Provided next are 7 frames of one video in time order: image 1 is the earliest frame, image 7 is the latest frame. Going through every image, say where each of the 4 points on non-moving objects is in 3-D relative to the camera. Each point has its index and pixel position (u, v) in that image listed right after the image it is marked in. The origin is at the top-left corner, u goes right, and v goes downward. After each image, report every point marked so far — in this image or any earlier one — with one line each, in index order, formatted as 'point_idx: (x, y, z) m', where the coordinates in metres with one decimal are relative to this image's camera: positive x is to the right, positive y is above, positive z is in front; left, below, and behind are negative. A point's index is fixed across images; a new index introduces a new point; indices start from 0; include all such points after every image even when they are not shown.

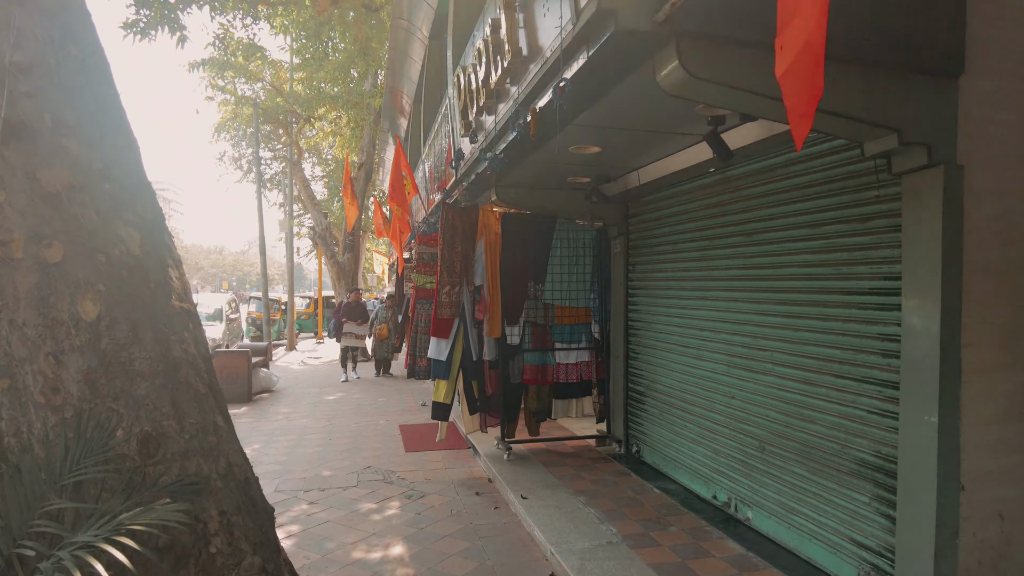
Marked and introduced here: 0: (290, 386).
0: (-3.9, -1.7, +11.3) m
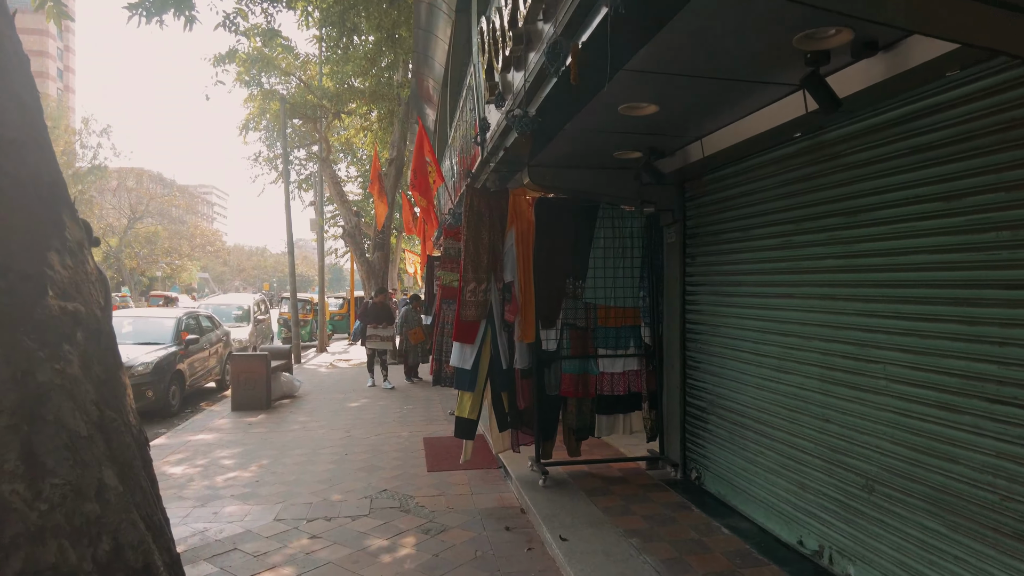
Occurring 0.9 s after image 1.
0: (-3.3, -1.7, +10.7) m
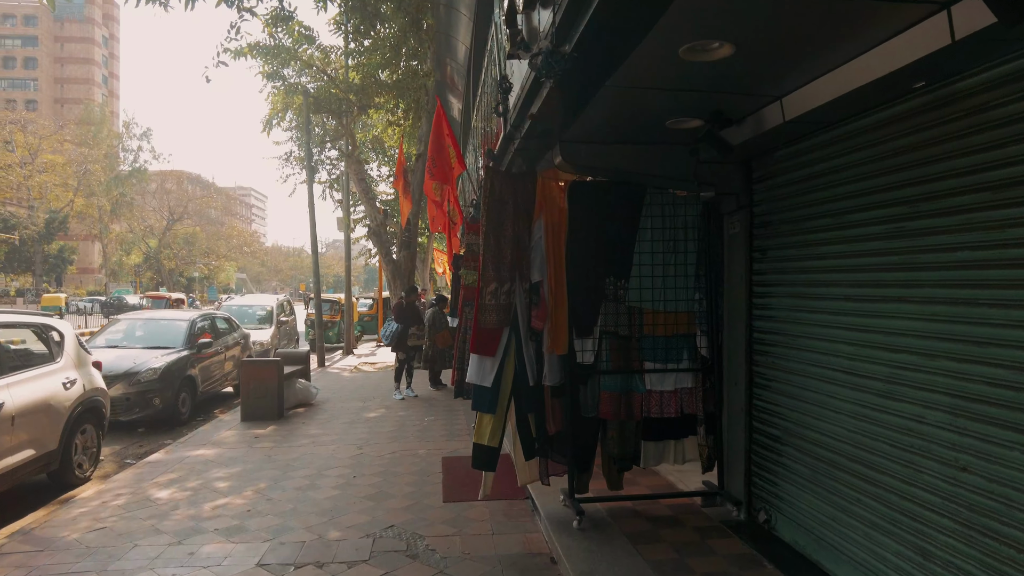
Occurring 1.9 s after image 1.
0: (-2.8, -1.8, +10.0) m
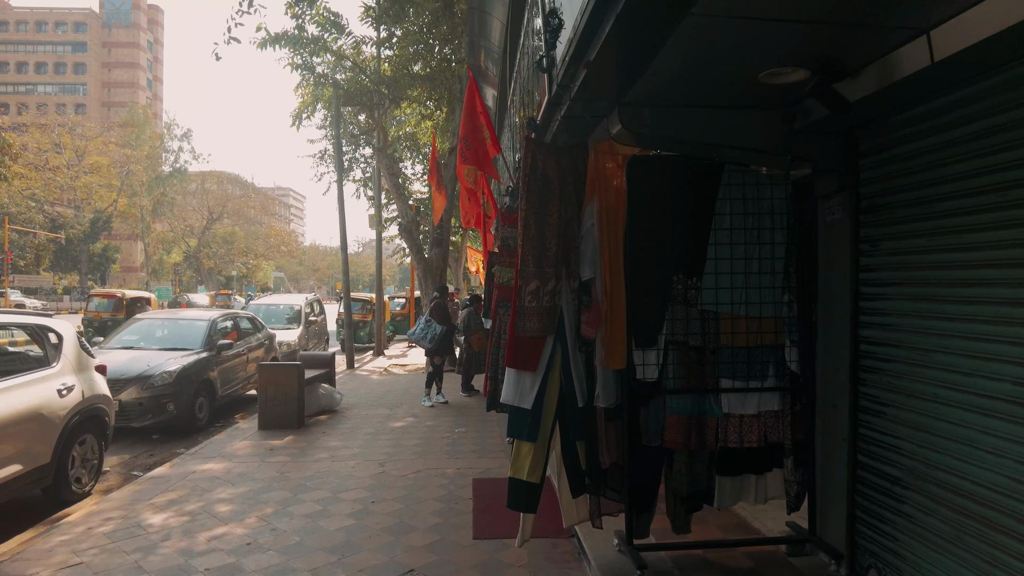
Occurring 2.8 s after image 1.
0: (-2.3, -1.7, +9.4) m
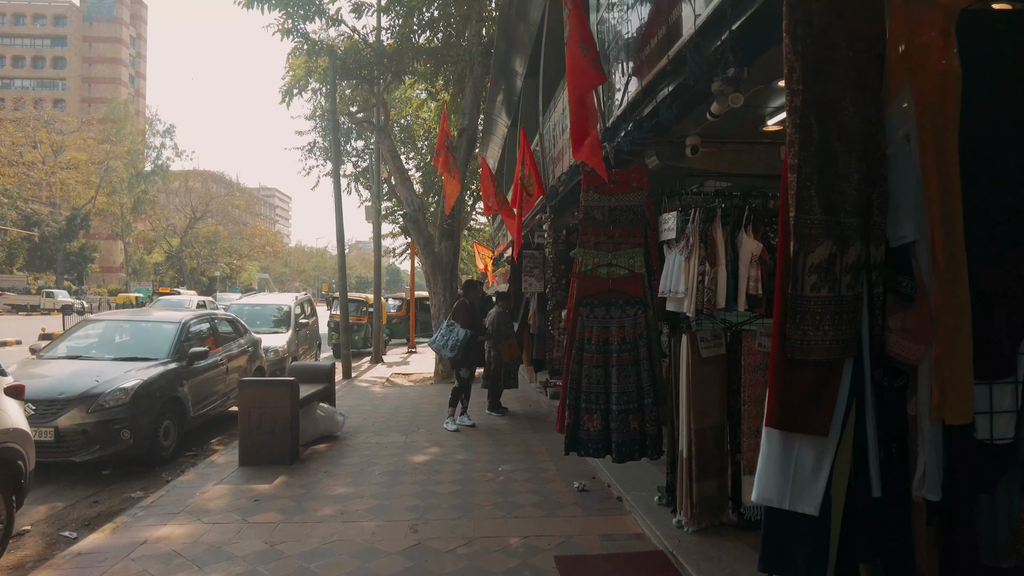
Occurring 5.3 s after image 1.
0: (-1.8, -1.7, +7.6) m
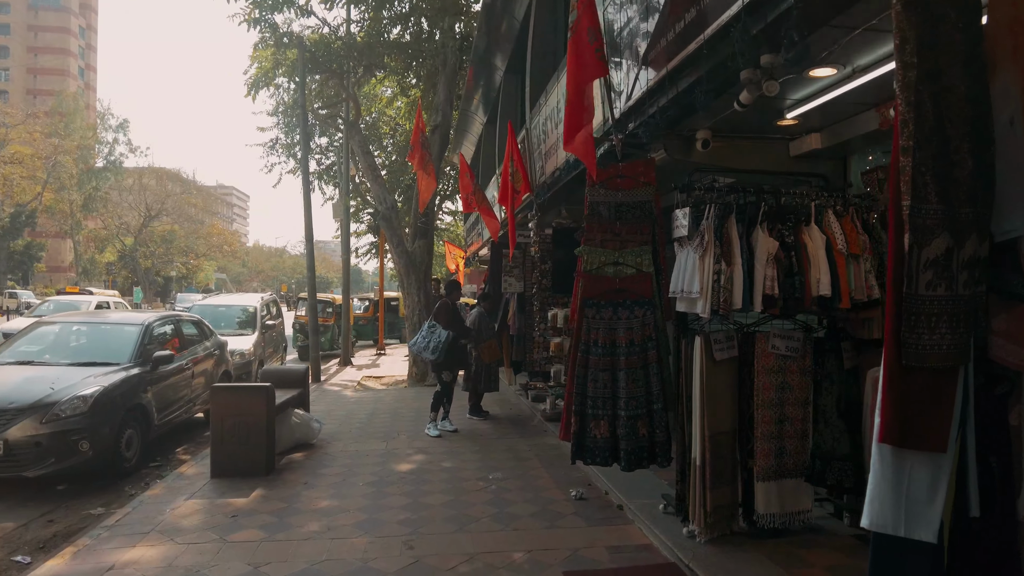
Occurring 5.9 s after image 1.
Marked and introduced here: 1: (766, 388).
0: (-2.0, -1.7, +7.2) m
1: (+1.5, -0.6, +3.8) m
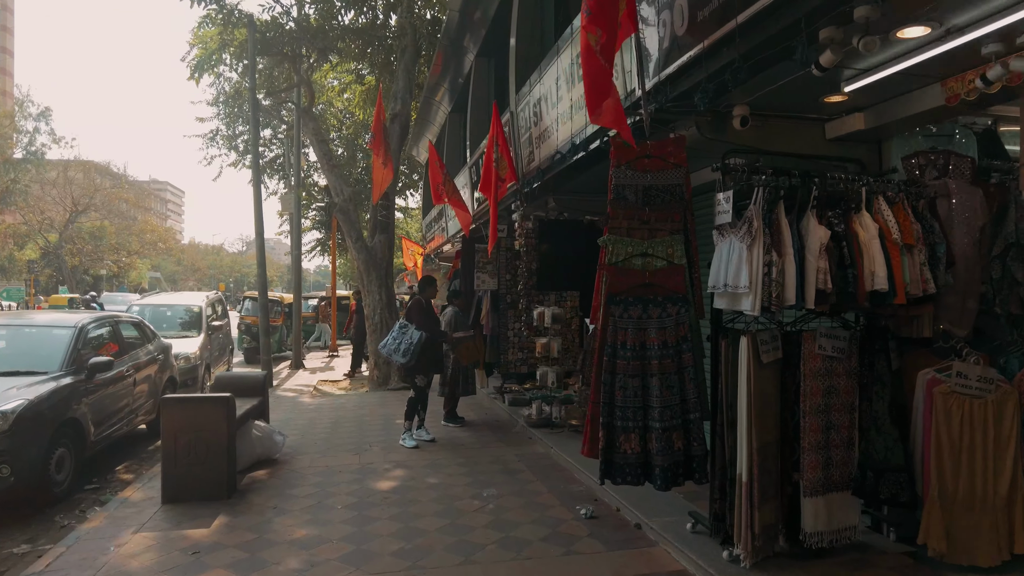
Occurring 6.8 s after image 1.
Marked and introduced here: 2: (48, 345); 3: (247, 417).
0: (-2.1, -1.7, +6.6) m
1: (+1.6, -0.6, +3.4) m
2: (-4.5, -0.6, +6.2) m
3: (-2.3, -1.1, +5.6) m
